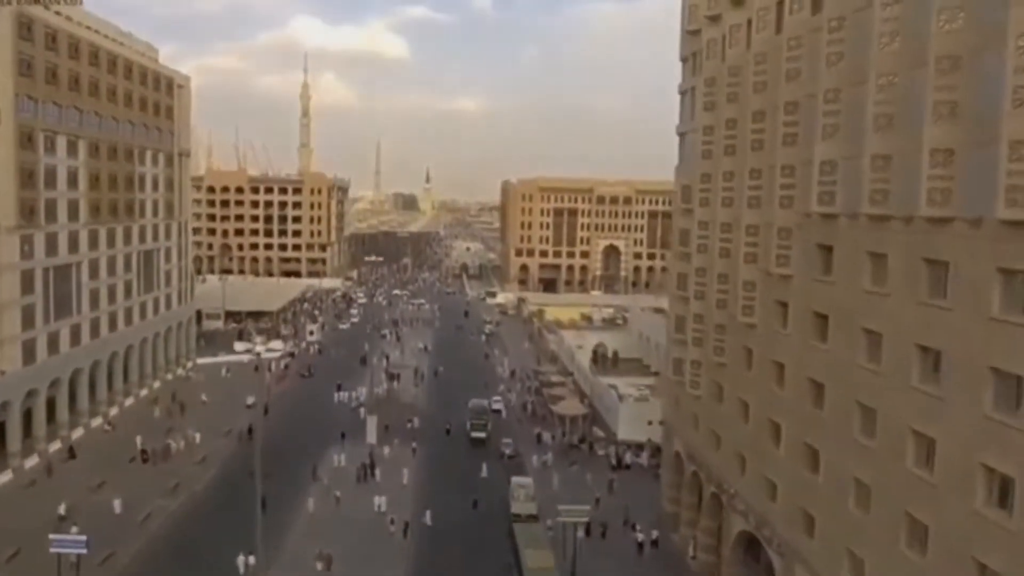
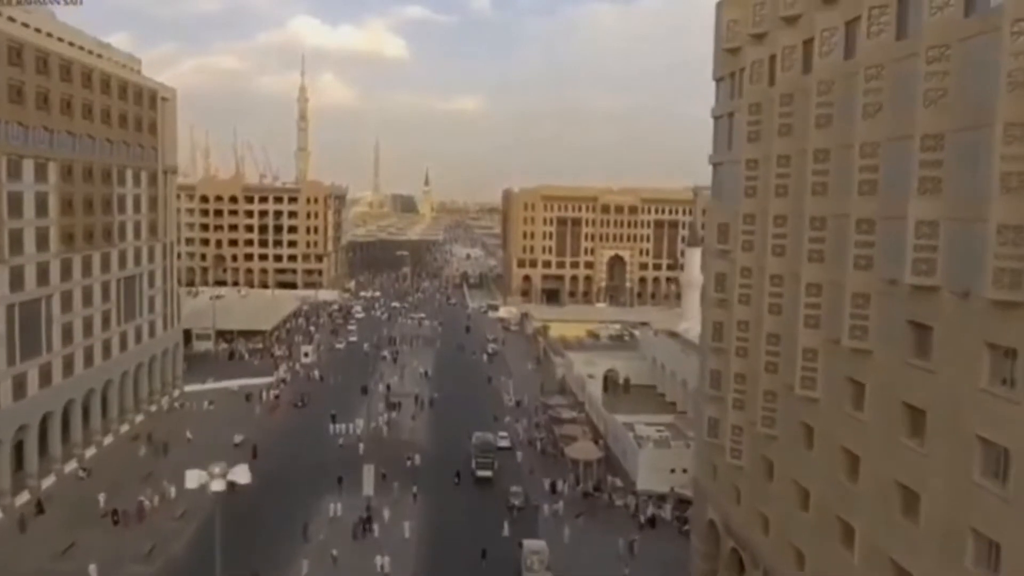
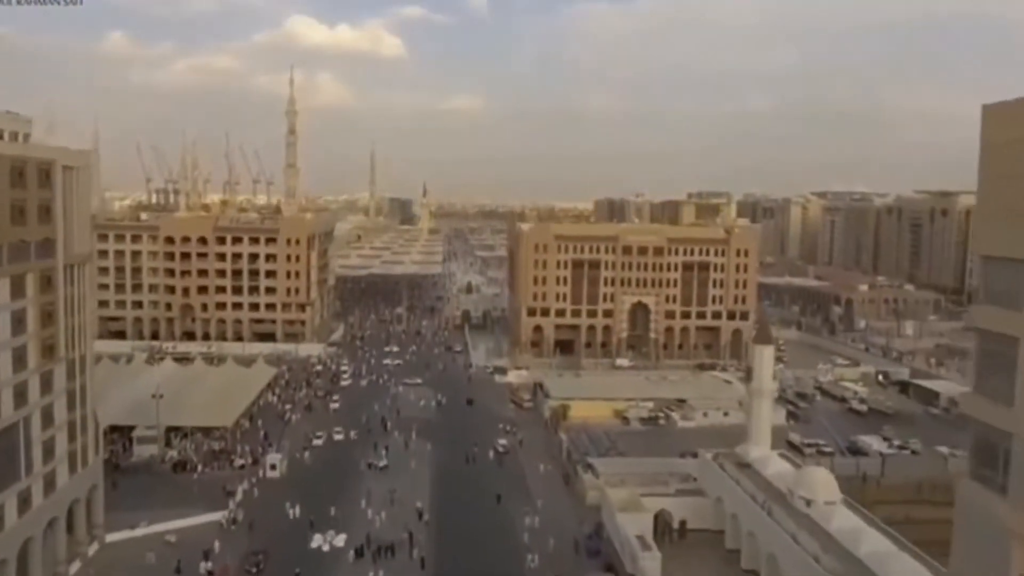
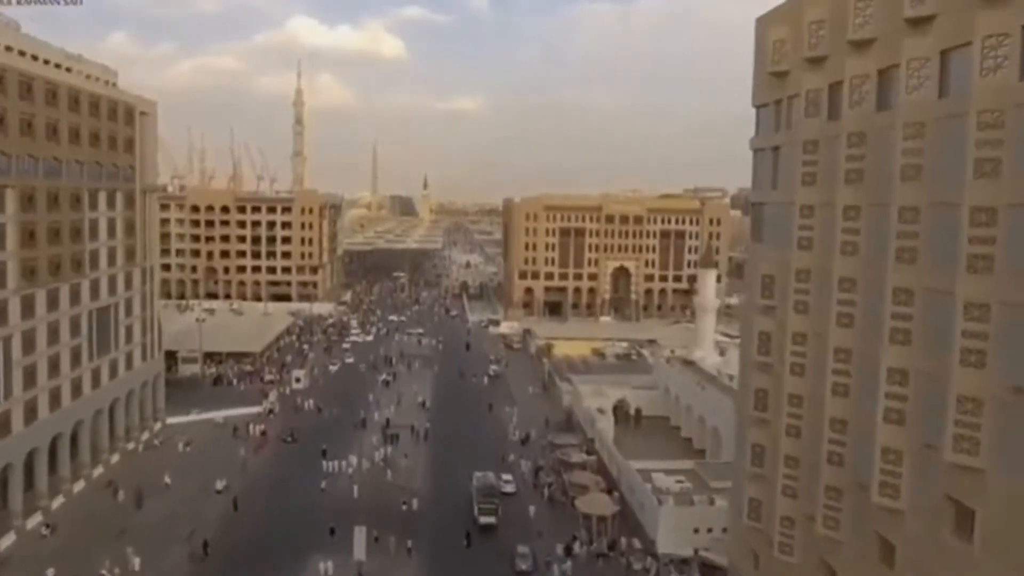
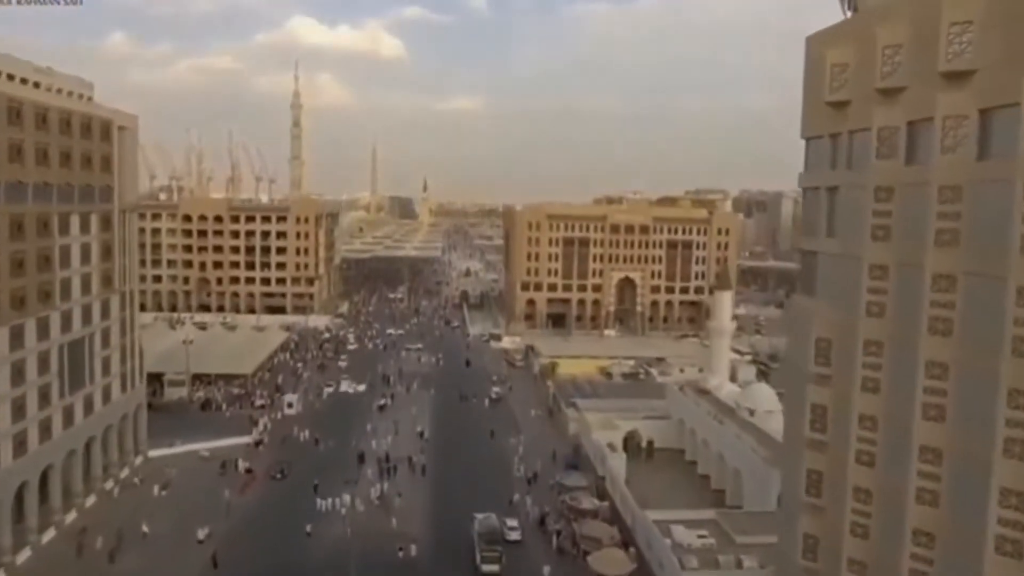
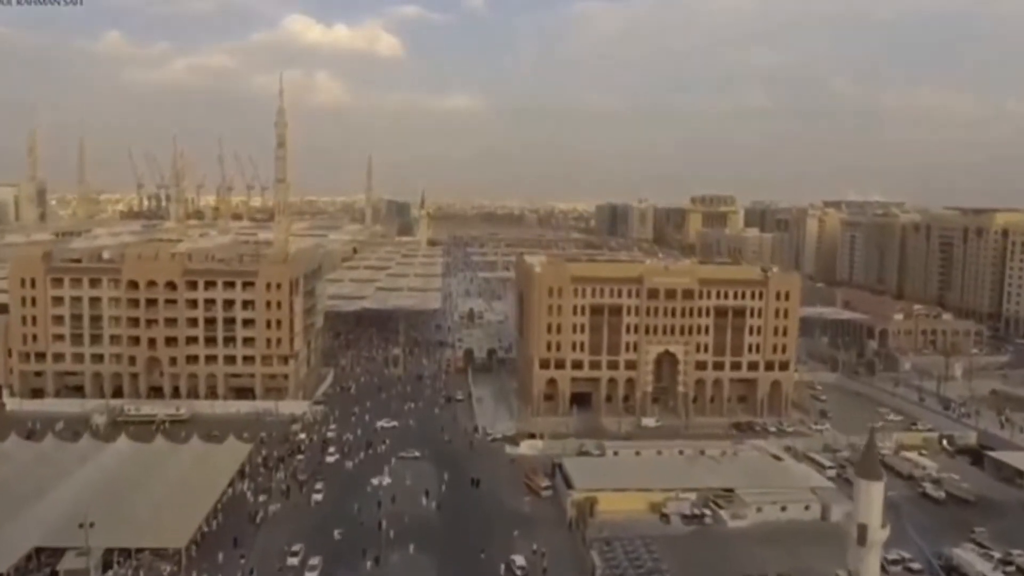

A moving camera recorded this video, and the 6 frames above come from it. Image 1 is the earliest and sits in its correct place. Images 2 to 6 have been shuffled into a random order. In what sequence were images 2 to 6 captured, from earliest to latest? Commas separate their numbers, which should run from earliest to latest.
2, 4, 5, 3, 6
